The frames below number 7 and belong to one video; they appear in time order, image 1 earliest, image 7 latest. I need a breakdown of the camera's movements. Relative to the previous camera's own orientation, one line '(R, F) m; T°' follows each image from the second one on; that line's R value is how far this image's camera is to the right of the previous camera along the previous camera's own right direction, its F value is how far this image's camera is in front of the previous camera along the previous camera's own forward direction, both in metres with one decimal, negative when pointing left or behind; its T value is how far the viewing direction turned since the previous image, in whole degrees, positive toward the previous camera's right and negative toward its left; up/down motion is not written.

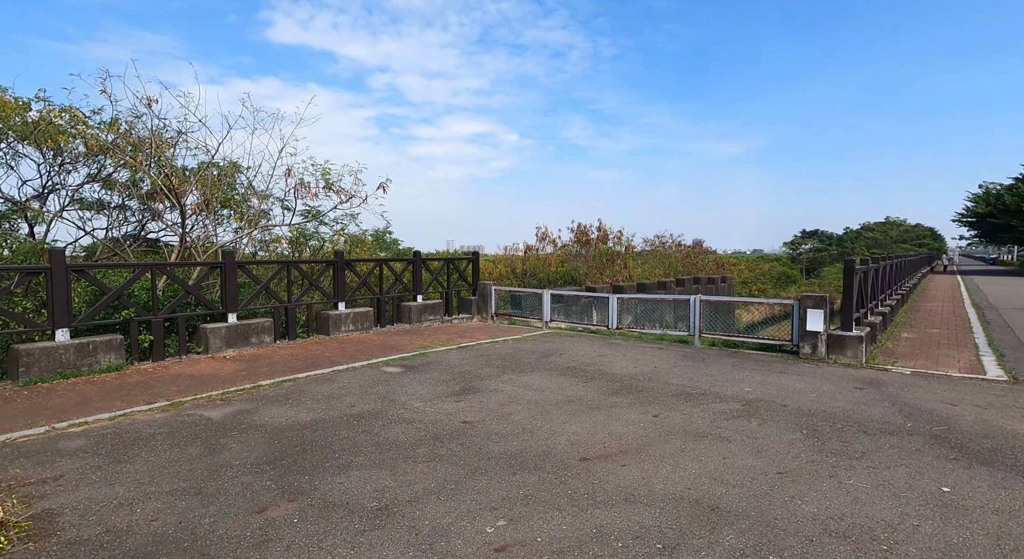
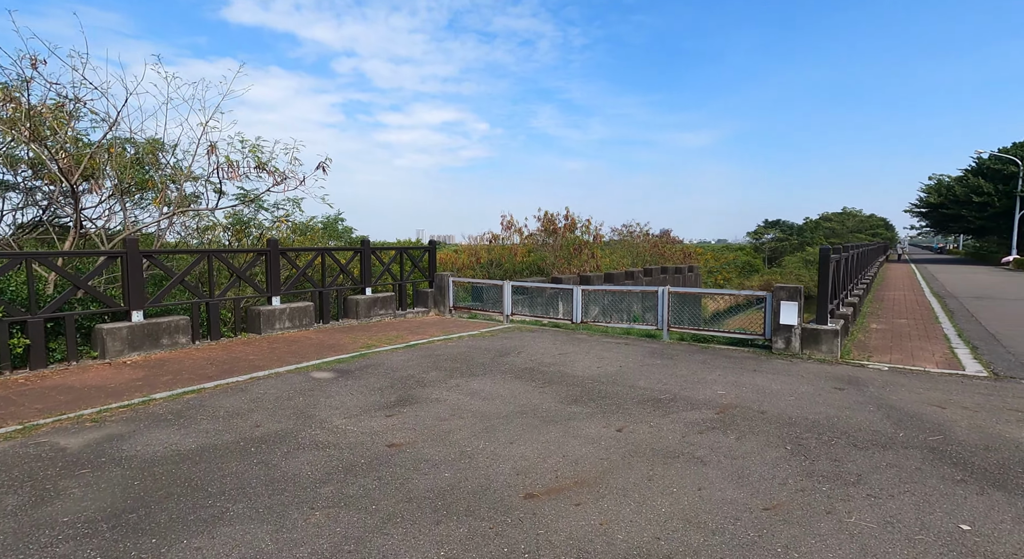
(+0.2, +0.7) m; +3°
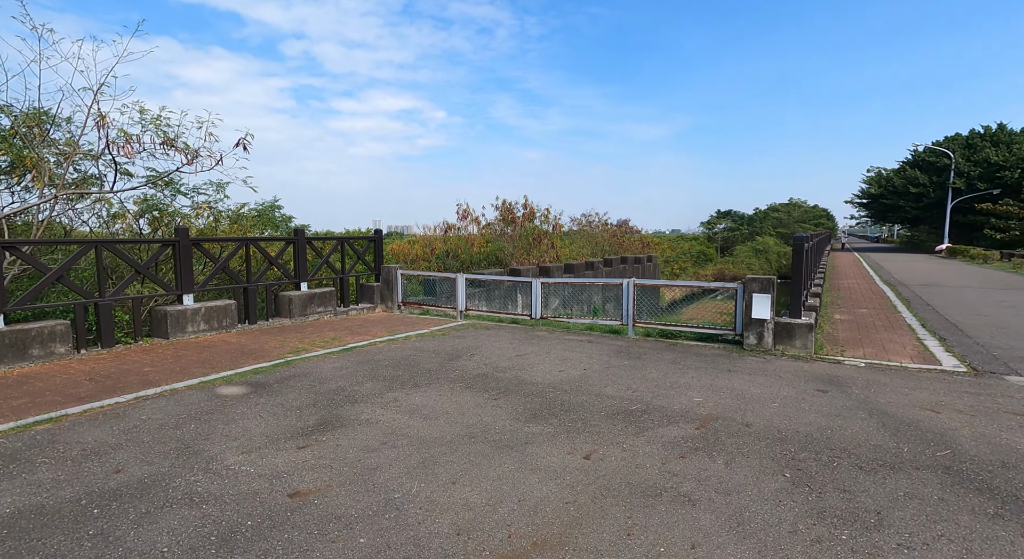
(+0.1, +0.8) m; +4°
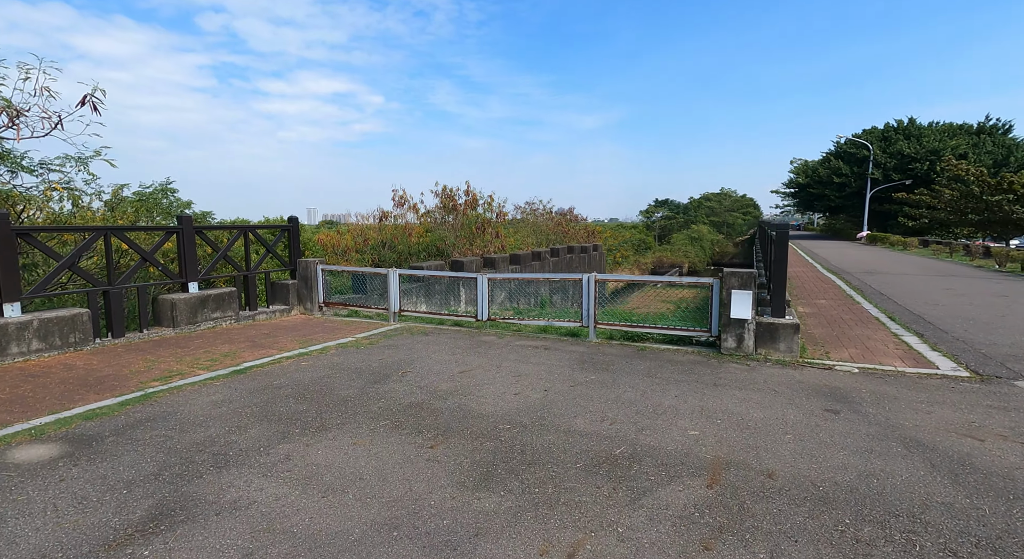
(0.0, +1.3) m; +6°
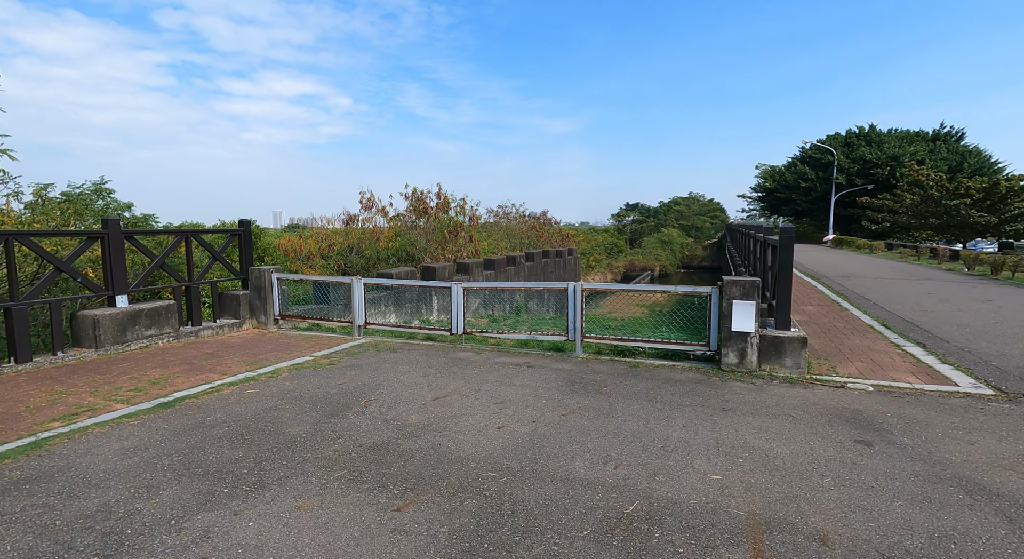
(-0.1, +0.7) m; +3°
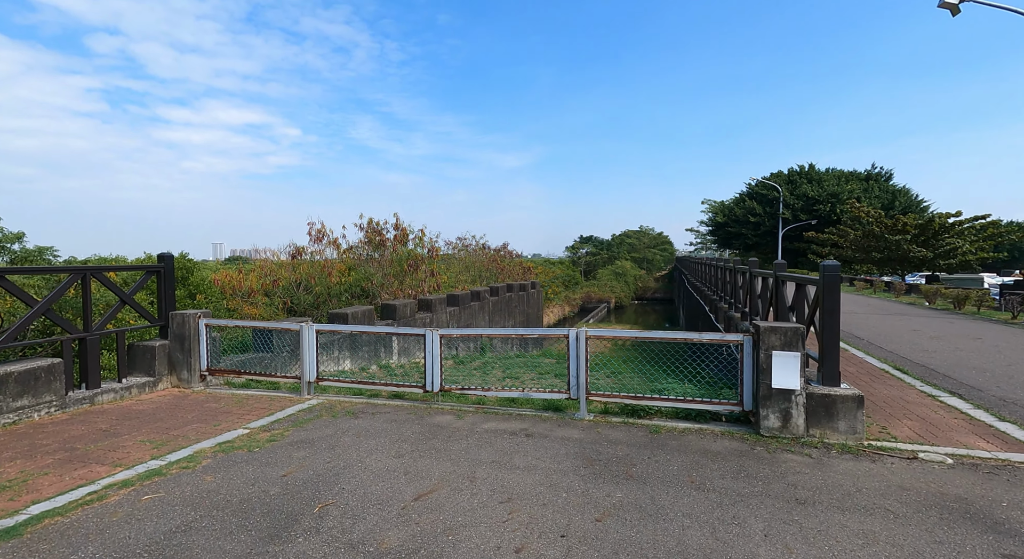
(-0.4, +1.2) m; +5°
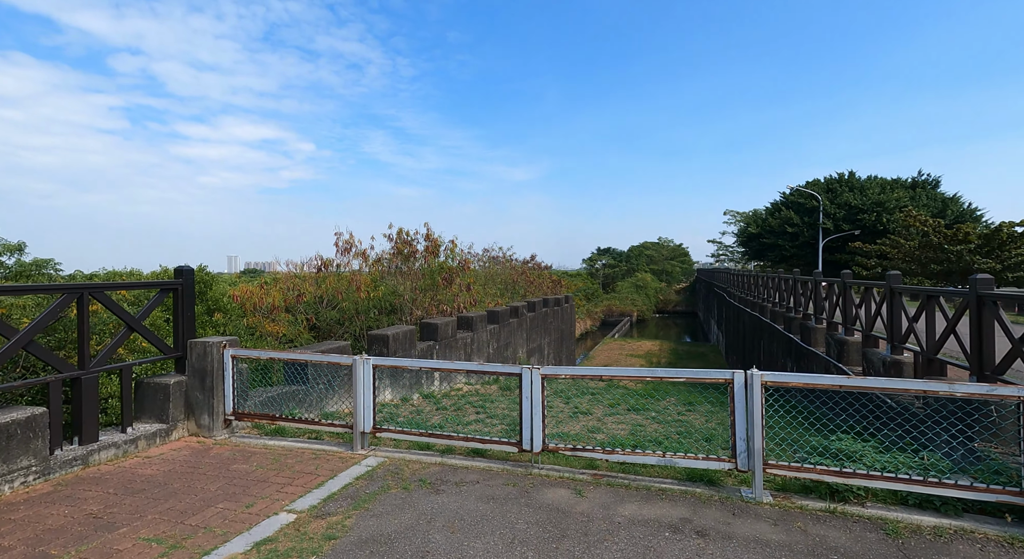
(-1.0, +1.7) m; -1°
